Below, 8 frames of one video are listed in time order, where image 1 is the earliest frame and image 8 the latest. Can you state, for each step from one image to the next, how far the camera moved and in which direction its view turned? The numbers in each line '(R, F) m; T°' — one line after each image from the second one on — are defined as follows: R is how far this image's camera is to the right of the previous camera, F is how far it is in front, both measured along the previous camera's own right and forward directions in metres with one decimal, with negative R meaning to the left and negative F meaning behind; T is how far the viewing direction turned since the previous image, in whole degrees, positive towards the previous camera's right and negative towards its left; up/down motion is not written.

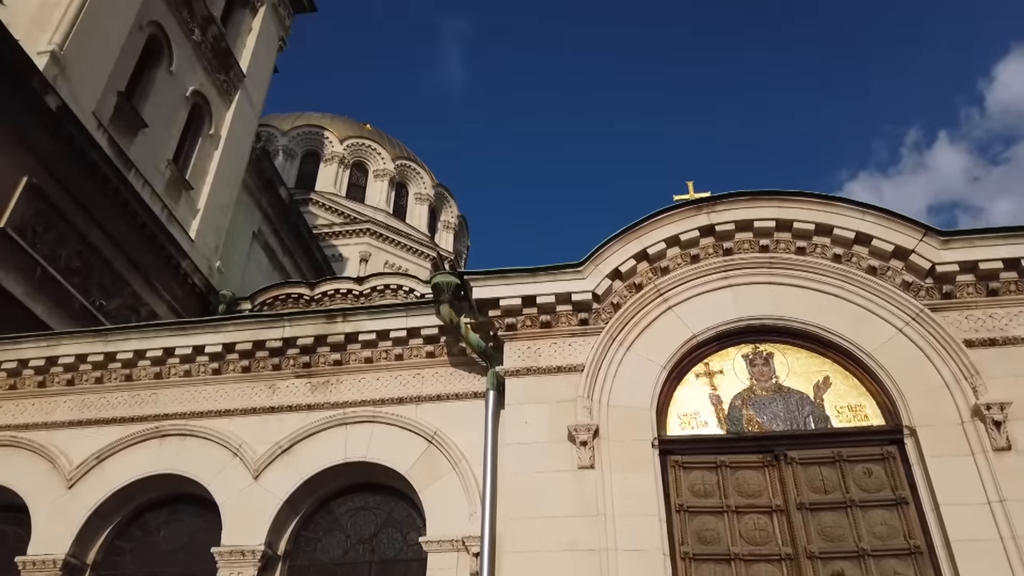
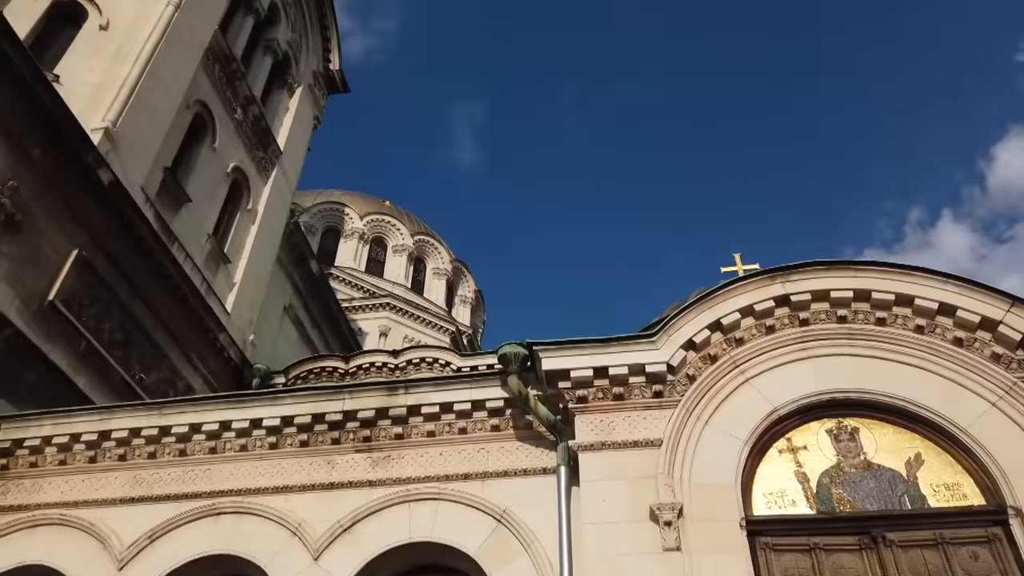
(-0.7, +0.2) m; -1°
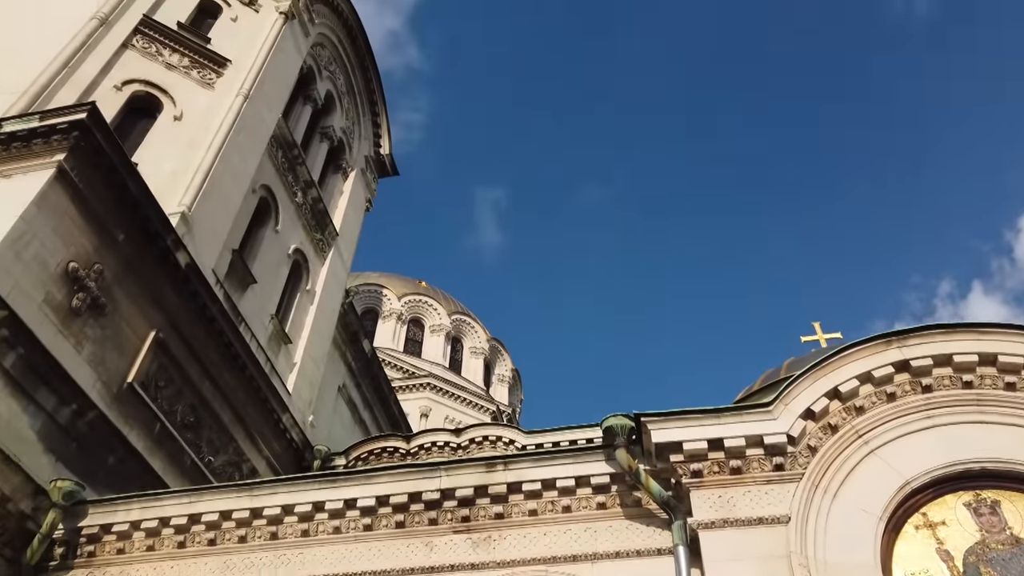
(-0.9, +0.2) m; -2°
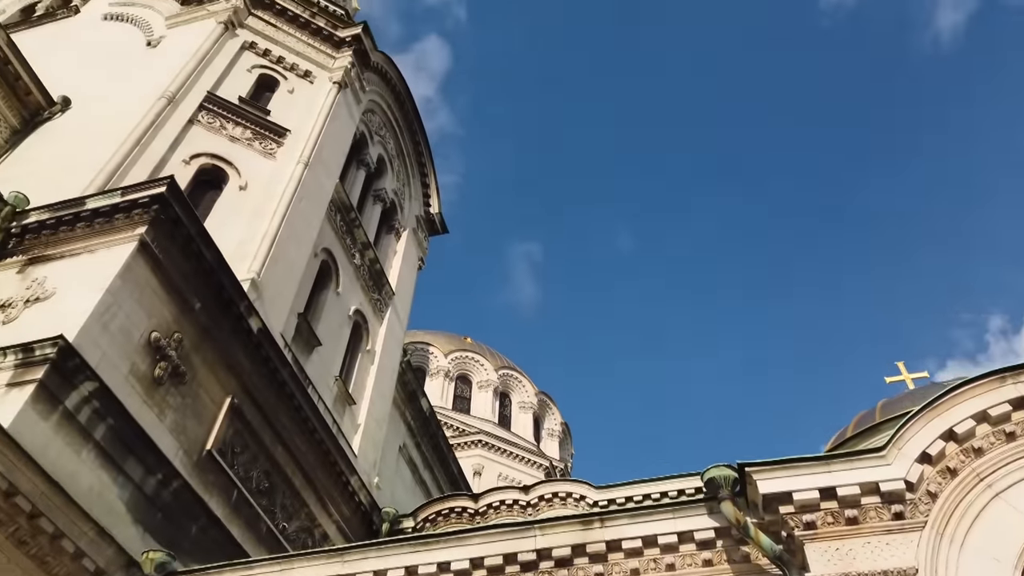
(-0.6, +0.1) m; -3°
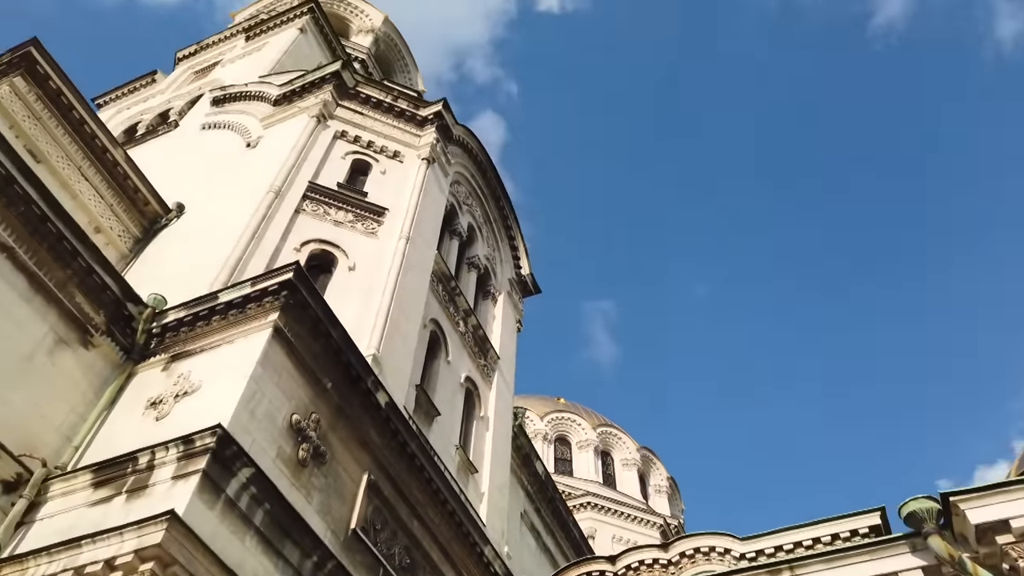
(-0.8, +0.1) m; -5°
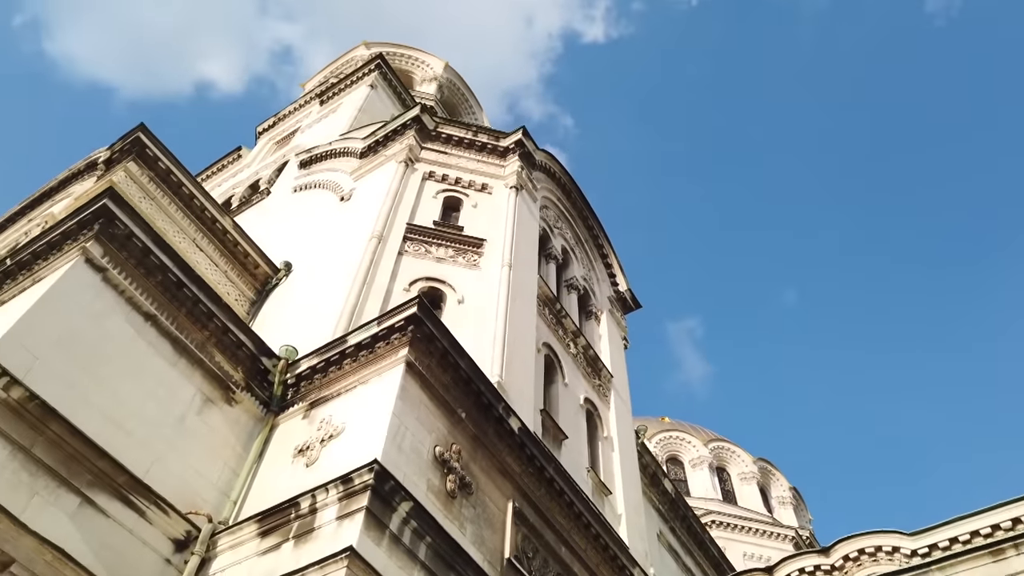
(-0.8, +0.2) m; -6°
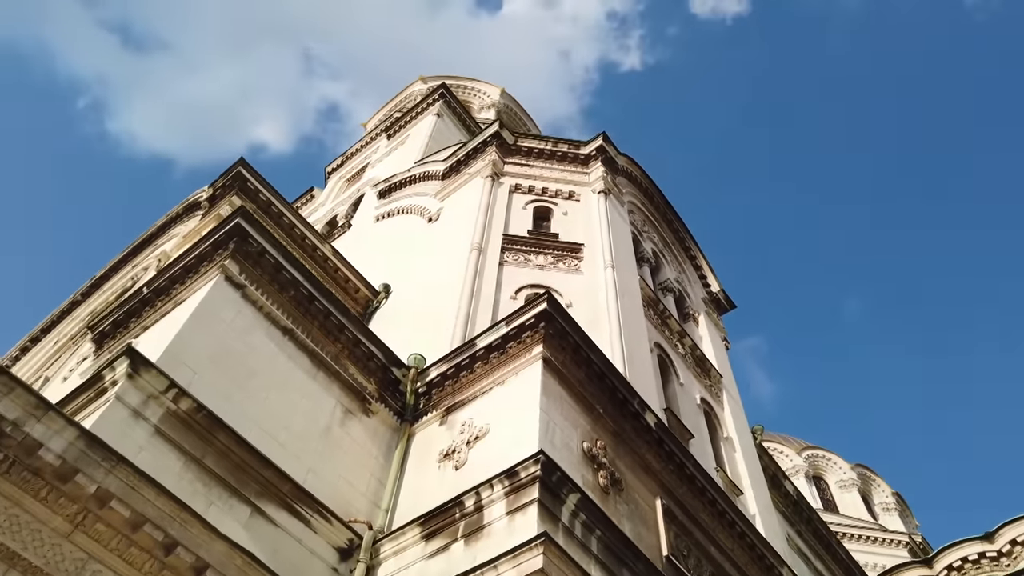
(-1.3, +0.2) m; -4°
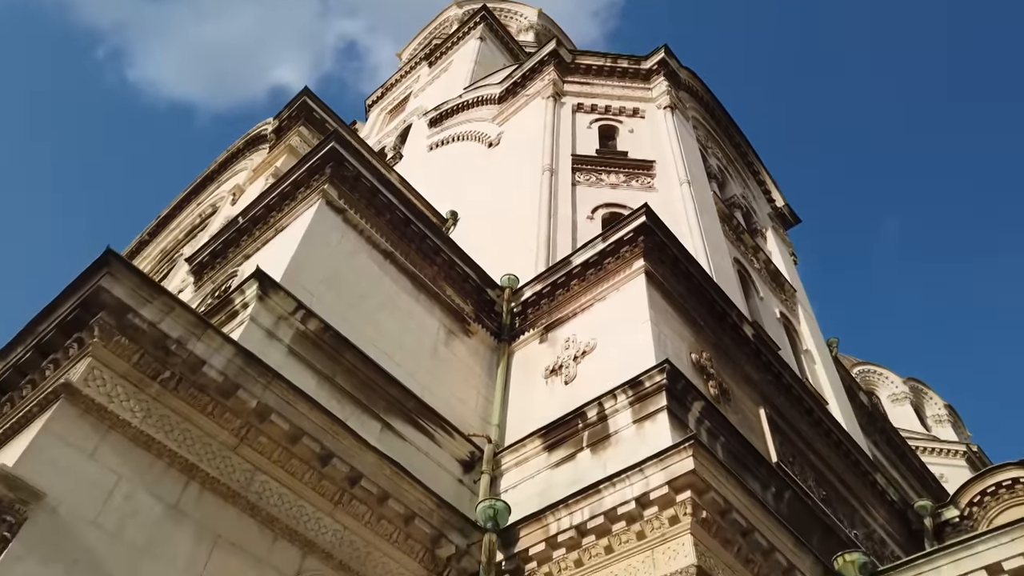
(-1.1, +0.1) m; -2°
